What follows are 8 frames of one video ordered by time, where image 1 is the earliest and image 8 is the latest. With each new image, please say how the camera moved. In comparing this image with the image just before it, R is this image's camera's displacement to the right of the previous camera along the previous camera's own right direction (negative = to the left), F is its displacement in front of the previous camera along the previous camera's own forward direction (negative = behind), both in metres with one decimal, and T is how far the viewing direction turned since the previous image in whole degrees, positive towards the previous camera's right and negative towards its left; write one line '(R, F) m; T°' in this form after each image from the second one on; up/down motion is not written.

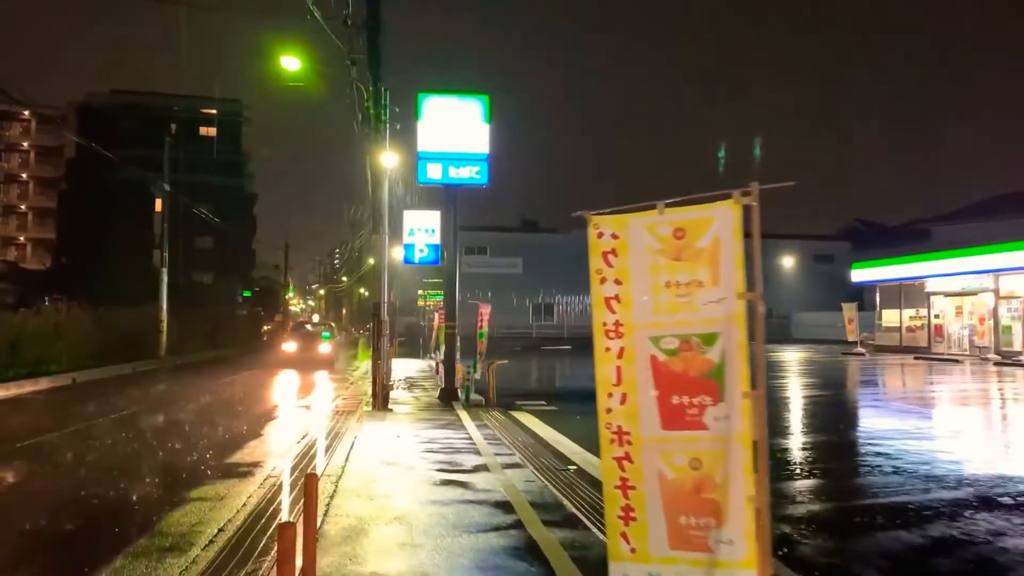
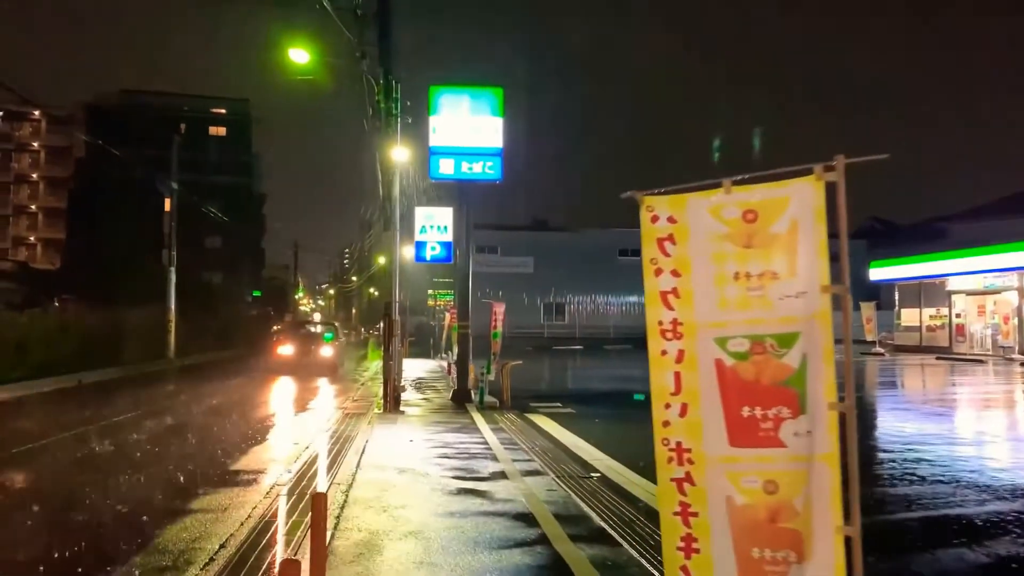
(-0.1, +0.5) m; -1°
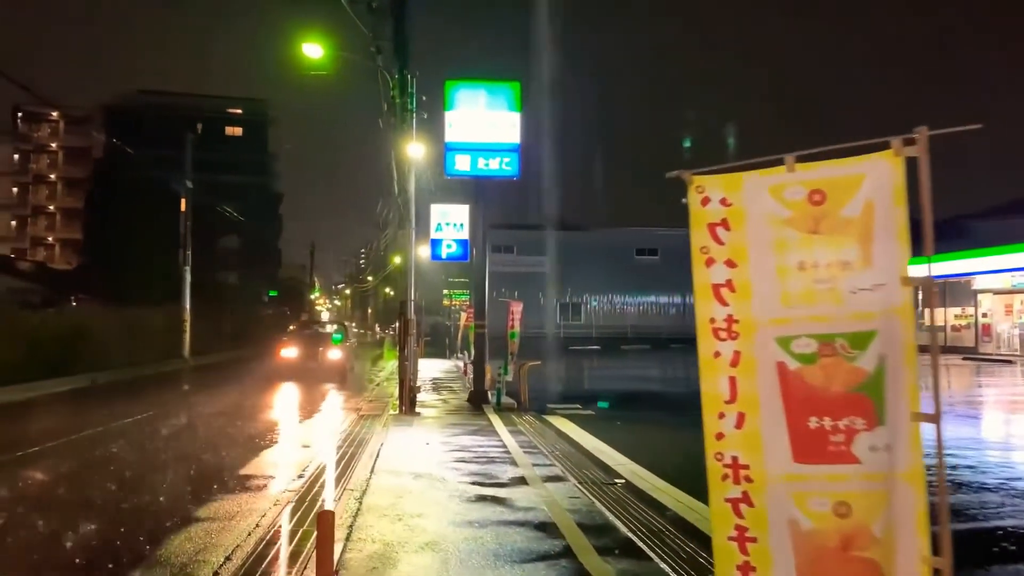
(0.0, +0.4) m; -1°
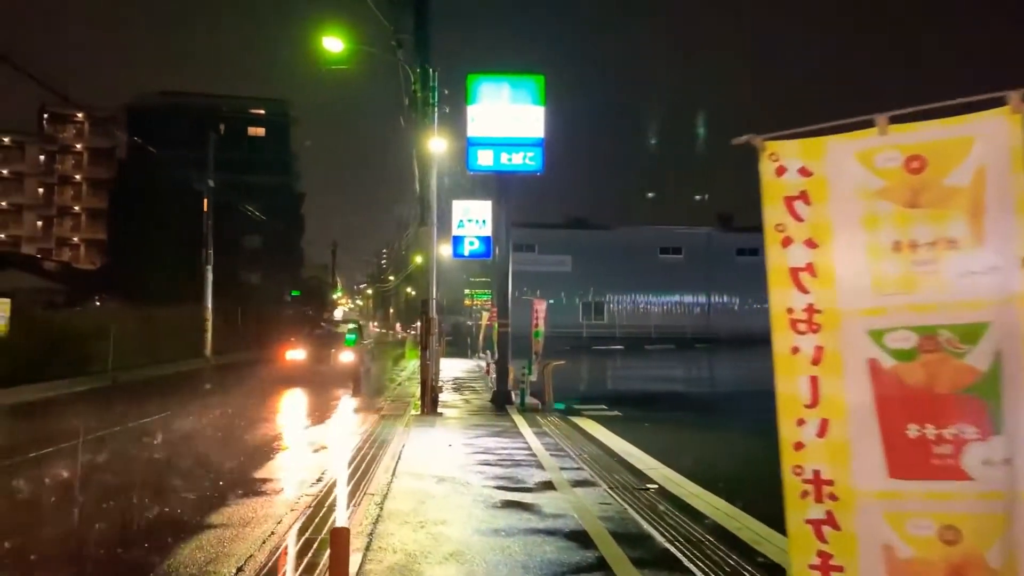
(-0.1, +0.4) m; -1°
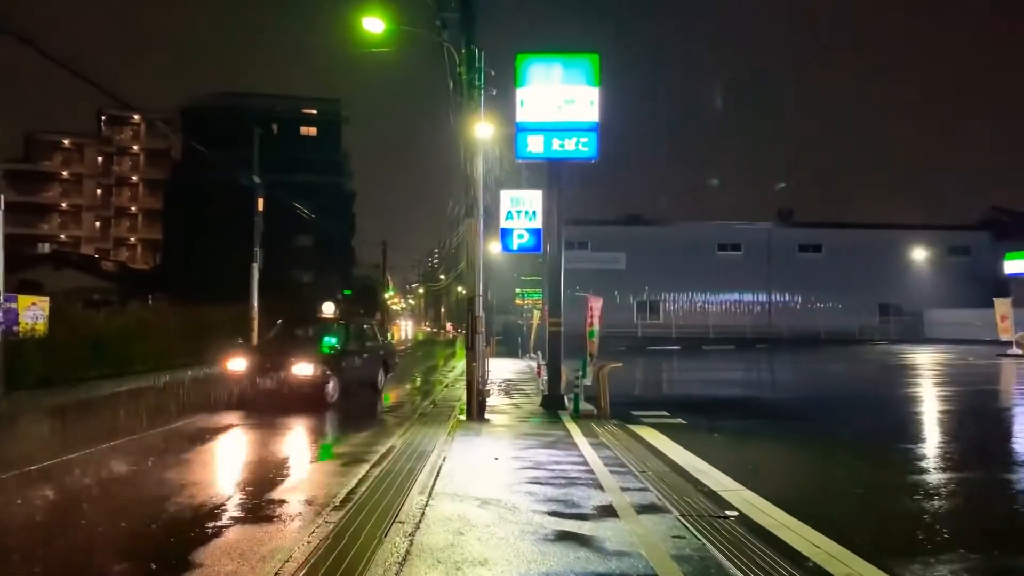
(0.0, +1.2) m; -3°
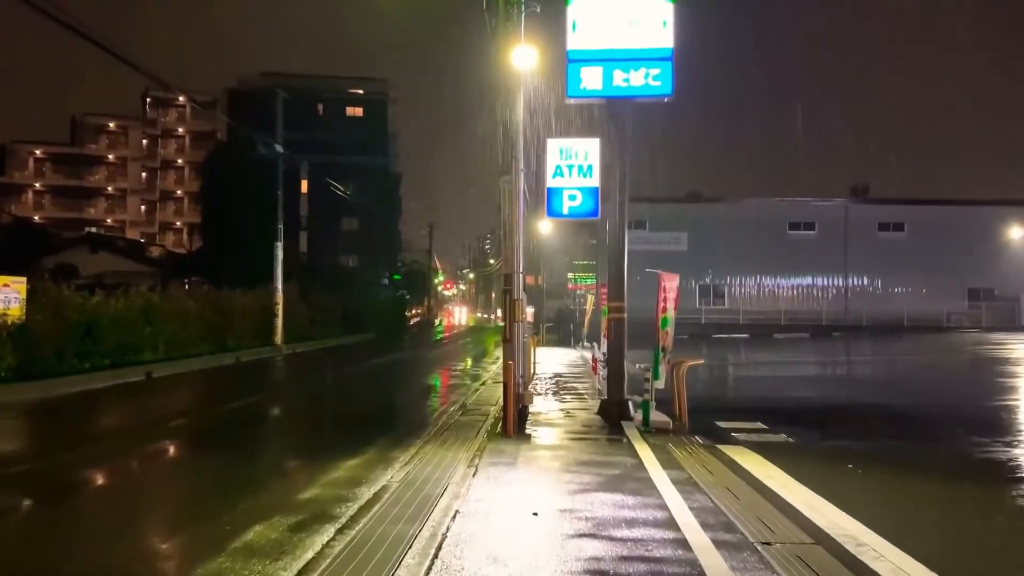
(0.0, +3.4) m; -3°
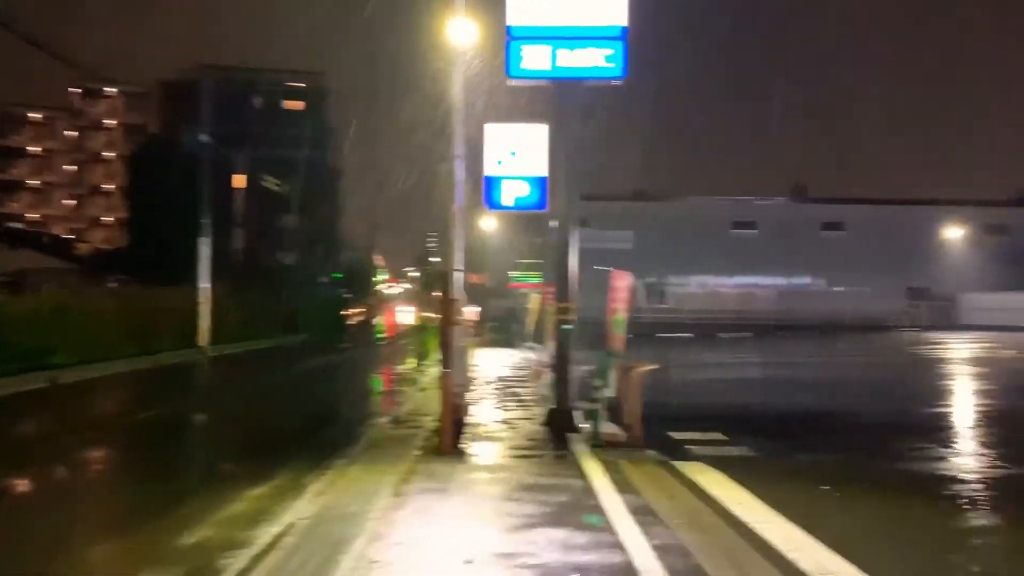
(+0.1, +1.1) m; +4°
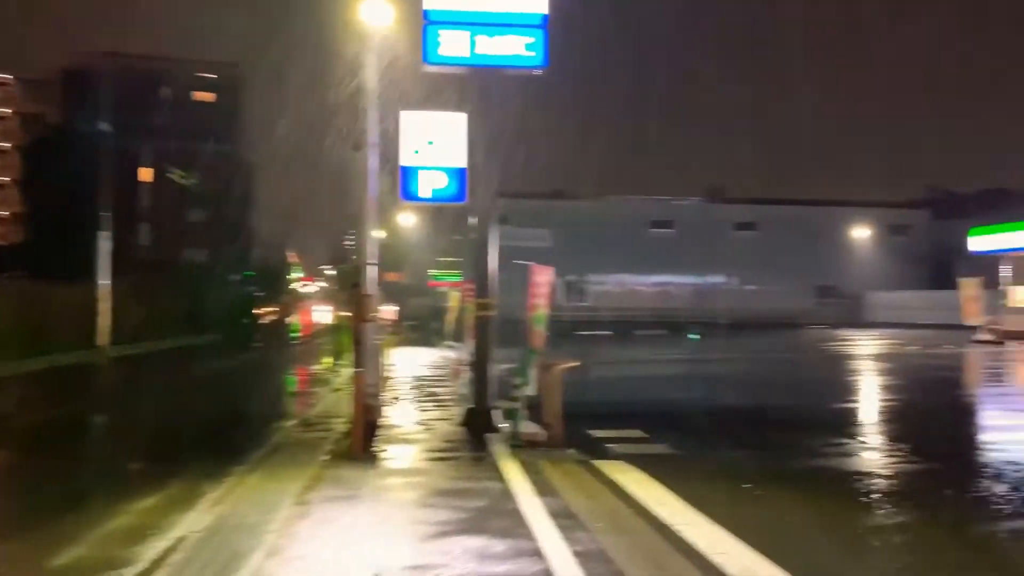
(0.0, +0.4) m; +5°
